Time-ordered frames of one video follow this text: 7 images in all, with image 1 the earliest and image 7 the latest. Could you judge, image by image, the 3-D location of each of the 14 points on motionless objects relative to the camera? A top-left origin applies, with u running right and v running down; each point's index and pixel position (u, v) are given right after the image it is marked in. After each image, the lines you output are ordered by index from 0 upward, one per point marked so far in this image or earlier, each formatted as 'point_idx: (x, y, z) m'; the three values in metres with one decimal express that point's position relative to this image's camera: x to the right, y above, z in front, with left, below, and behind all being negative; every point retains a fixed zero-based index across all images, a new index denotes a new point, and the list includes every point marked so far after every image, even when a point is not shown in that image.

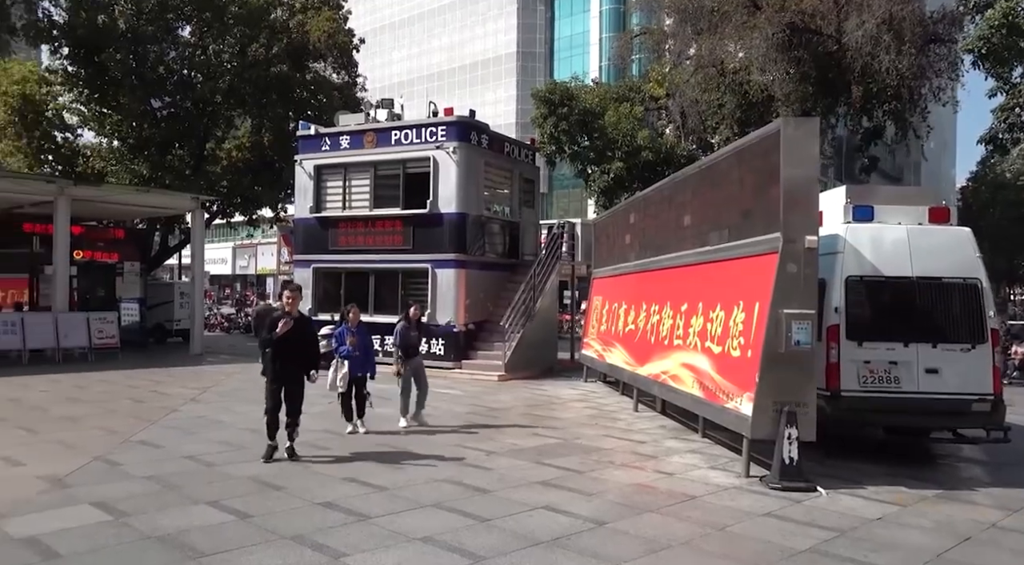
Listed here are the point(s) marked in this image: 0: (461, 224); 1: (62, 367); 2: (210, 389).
0: (-1.1, +1.2, +15.5) m
1: (-9.9, -1.9, +16.0) m
2: (-5.1, -1.8, +12.4) m
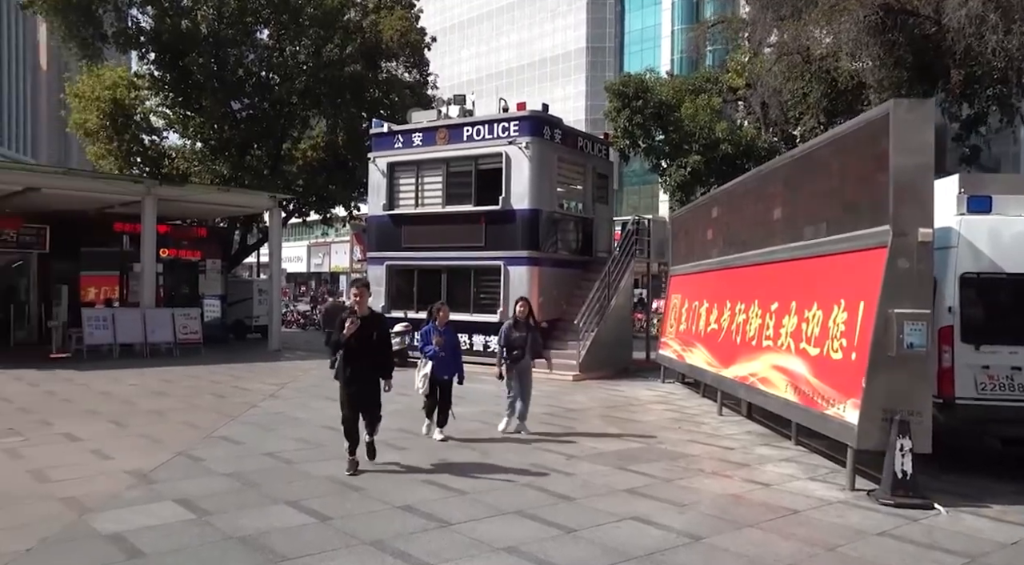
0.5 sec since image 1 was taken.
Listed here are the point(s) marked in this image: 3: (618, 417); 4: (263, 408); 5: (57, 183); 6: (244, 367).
0: (+0.5, +1.3, +15.3) m
1: (-8.3, -1.8, +16.6) m
2: (-3.9, -1.8, +12.5) m
3: (+1.4, -1.8, +9.9) m
4: (-3.5, -1.7, +10.1) m
5: (-10.2, +2.3, +16.2) m
6: (-5.7, -1.8, +15.3) m
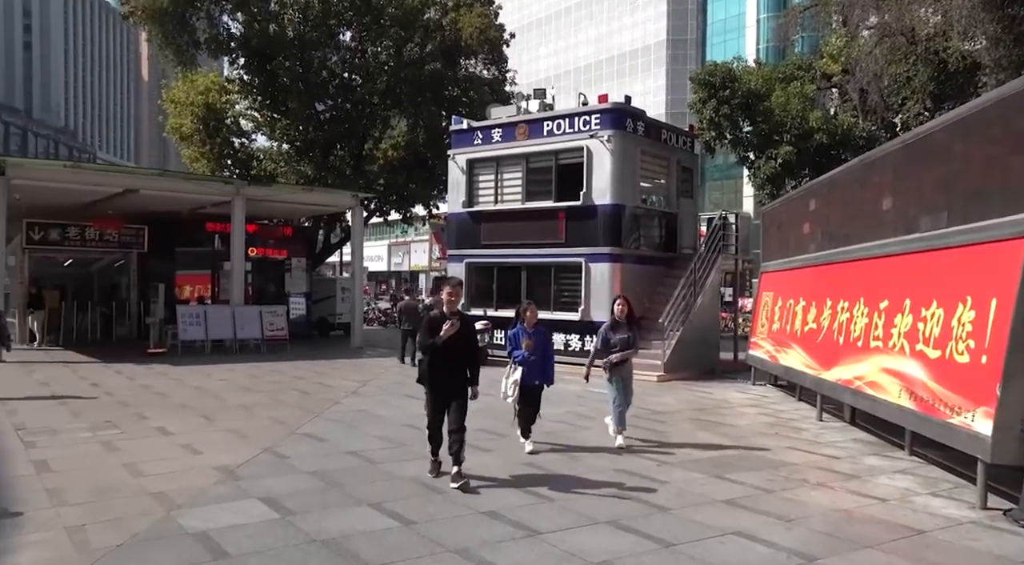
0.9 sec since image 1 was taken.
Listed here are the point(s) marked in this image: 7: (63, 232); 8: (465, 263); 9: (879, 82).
0: (+2.1, +1.4, +14.8) m
1: (-6.5, -1.8, +17.1) m
2: (-2.5, -1.7, +12.6) m
3: (+2.6, -1.8, +9.4) m
4: (-2.3, -1.7, +10.1) m
5: (-8.4, +2.3, +16.9) m
6: (-4.0, -1.7, +15.6) m
7: (-11.1, +1.2, +18.0) m
8: (-1.1, +0.5, +17.0) m
9: (+7.9, +4.3, +15.6) m
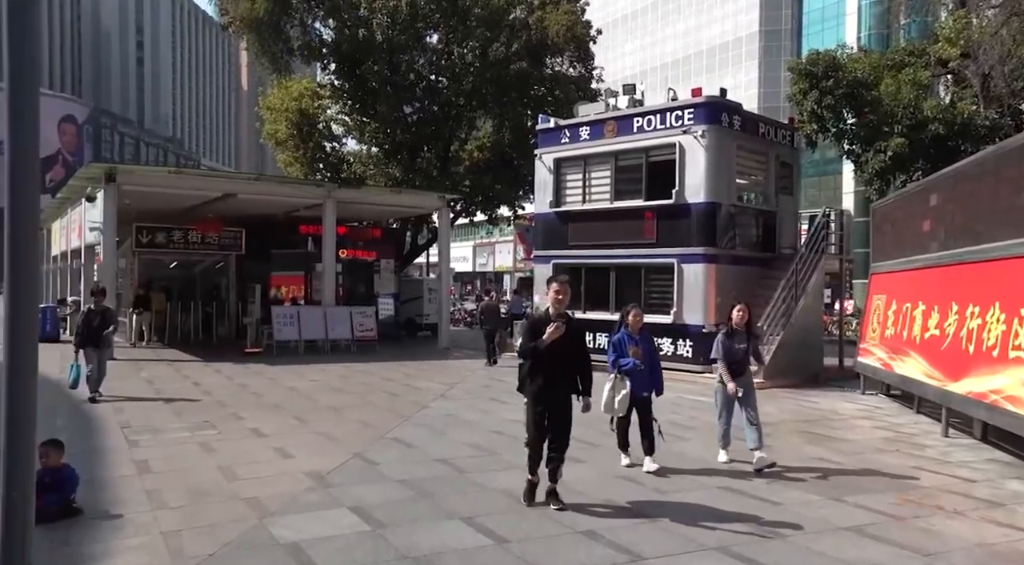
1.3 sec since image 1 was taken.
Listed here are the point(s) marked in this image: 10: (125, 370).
0: (+3.9, +1.3, +14.2) m
1: (-4.4, -1.8, +17.4) m
2: (-0.9, -1.8, +12.4) m
3: (+3.7, -1.8, +8.8) m
4: (-1.1, -1.7, +10.0) m
5: (-6.3, +2.3, +17.4) m
6: (-2.1, -1.8, +15.6) m
7: (-8.9, +1.2, +18.8) m
8: (+0.9, +0.4, +16.7) m
9: (+9.7, +4.3, +14.2) m
10: (-7.0, -1.6, +13.1) m
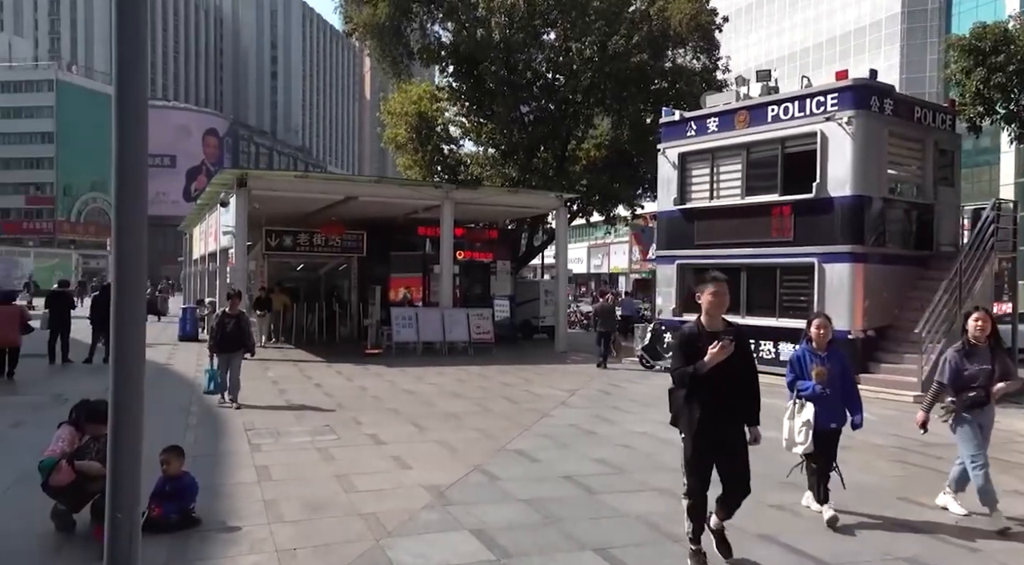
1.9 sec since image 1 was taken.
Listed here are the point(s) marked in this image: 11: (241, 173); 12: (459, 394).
0: (+6.1, +1.3, +12.8) m
1: (-1.5, -1.8, +17.3) m
2: (+1.1, -1.8, +11.9) m
3: (+5.1, -1.8, +7.5) m
4: (+0.6, -1.8, +9.4) m
5: (-3.4, +2.2, +17.6) m
6: (+0.4, -1.8, +15.2) m
7: (-5.8, +1.2, +19.4) m
8: (+3.6, +0.4, +15.8) m
9: (+11.9, +4.2, +12.0) m
10: (-4.8, -1.6, +13.4) m
11: (-6.0, +2.4, +16.1) m
12: (-0.8, -1.7, +11.2) m
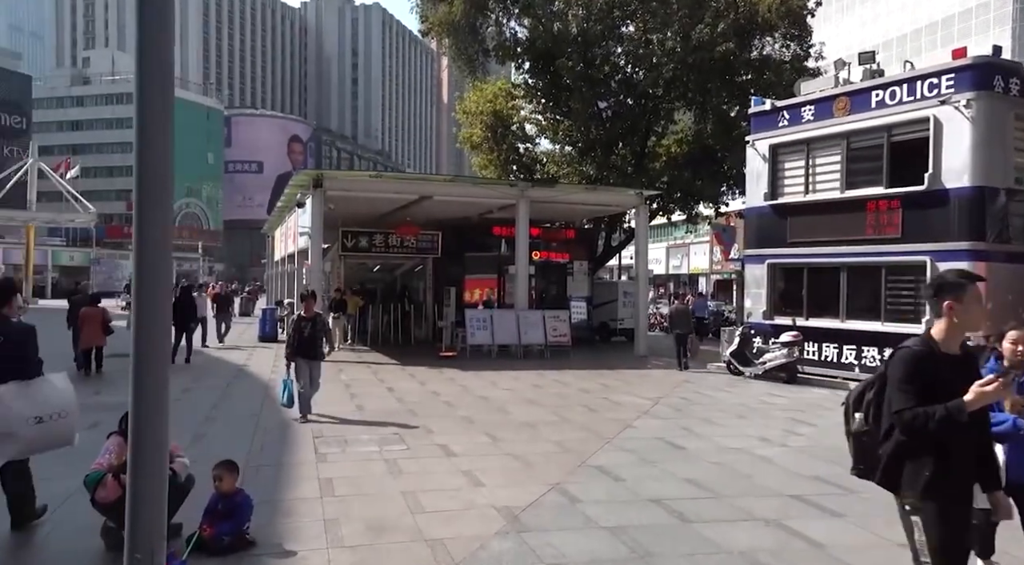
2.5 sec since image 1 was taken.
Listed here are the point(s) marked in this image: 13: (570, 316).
0: (+7.4, +1.3, +11.5) m
1: (+0.3, -1.9, +16.8) m
2: (+2.3, -1.8, +11.1) m
3: (+5.8, -1.9, +6.3) m
4: (+1.5, -1.8, +8.7) m
5: (-1.6, +2.2, +17.3) m
6: (+2.0, -1.8, +14.4) m
7: (-3.8, +1.1, +19.3) m
8: (+5.2, +0.4, +14.7) m
9: (+13.0, +4.2, +10.1) m
10: (-3.4, -1.6, +13.2) m
11: (-4.3, +2.4, +16.0) m
12: (+0.3, -1.7, +10.6) m
13: (+1.5, -0.8, +18.2) m
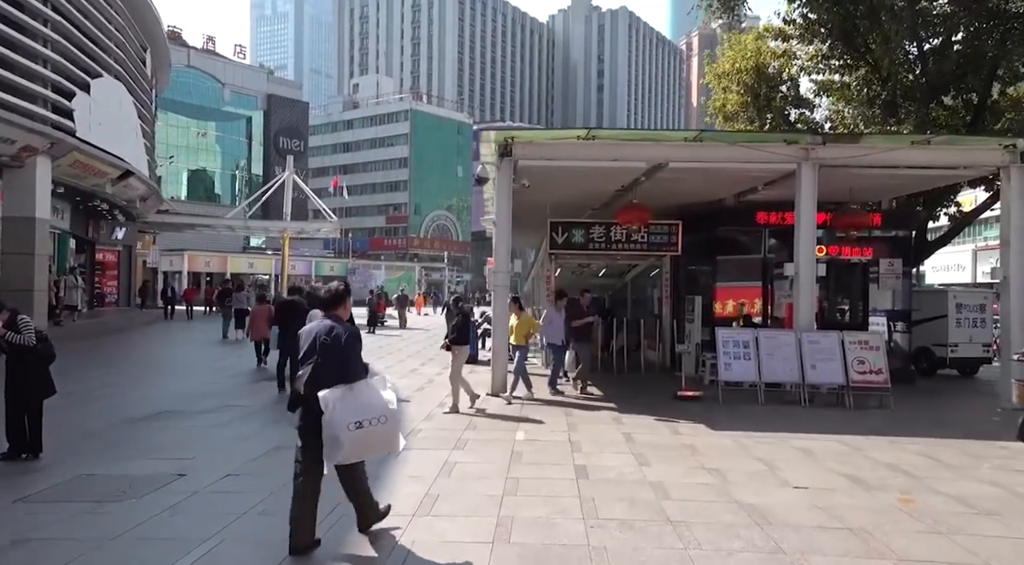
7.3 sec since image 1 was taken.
0: (+9.4, +1.3, +3.4) m
1: (+4.4, -1.9, +10.7) m
2: (+4.5, -1.8, +4.6) m
3: (+6.2, -1.8, -1.0) m
4: (+3.0, -1.7, +2.7) m
5: (+2.9, +2.1, +11.8) m
6: (+5.3, -1.9, +7.9) m
7: (+1.5, +1.0, +14.5) m
8: (+8.4, +0.3, +7.1) m
9: (+14.3, +4.2, +0.2) m
10: (-0.2, -1.7, +8.6) m
11: (-0.1, +2.3, +11.5) m
12: (+2.4, -1.7, +4.9) m
13: (+6.0, -0.9, +11.6) m
